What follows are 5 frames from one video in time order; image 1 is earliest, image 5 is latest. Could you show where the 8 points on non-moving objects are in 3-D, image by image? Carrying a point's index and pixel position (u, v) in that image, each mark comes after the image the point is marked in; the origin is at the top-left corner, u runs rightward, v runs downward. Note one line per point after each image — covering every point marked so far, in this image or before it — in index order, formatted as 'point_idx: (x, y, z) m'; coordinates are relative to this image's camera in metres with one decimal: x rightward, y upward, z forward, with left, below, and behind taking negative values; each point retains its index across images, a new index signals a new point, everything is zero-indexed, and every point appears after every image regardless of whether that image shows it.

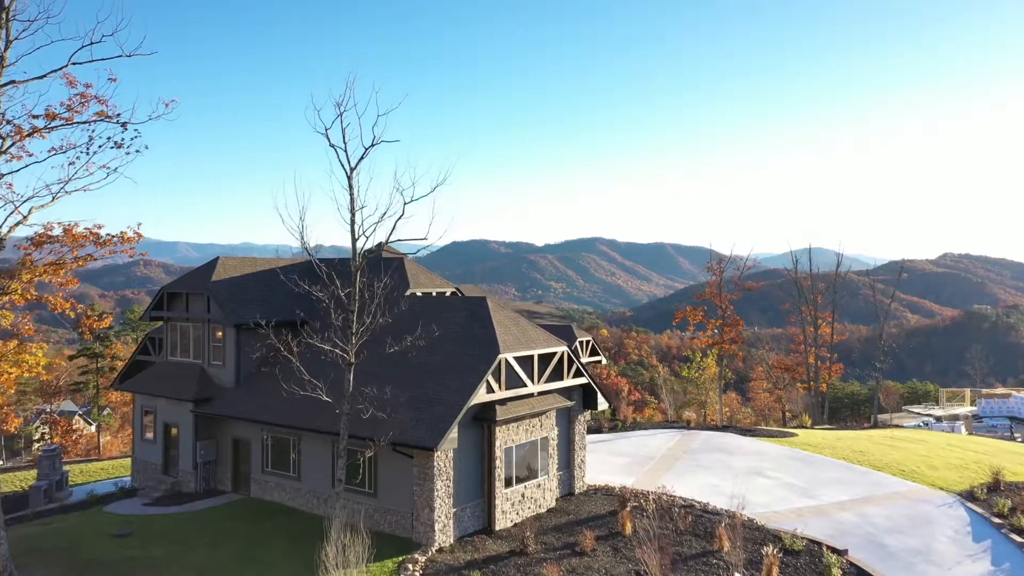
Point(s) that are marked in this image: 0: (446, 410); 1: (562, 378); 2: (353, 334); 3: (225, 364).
0: (-1.2, -2.2, +11.0) m
1: (+1.2, -2.1, +13.7) m
2: (-2.8, -0.8, +10.4) m
3: (-6.7, -1.8, +13.9) m
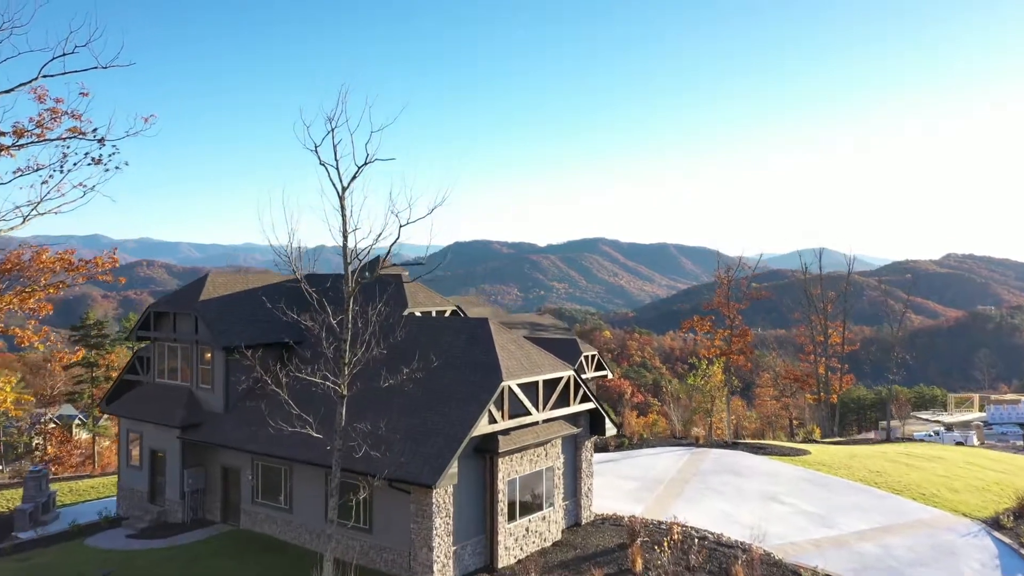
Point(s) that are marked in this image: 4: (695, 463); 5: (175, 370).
0: (-1.2, -2.7, +10.3) m
1: (+1.2, -2.6, +13.0) m
2: (-2.7, -1.3, +9.7) m
3: (-6.6, -2.2, +13.2) m
4: (+6.0, -5.7, +19.3) m
5: (-8.2, -2.0, +14.3) m
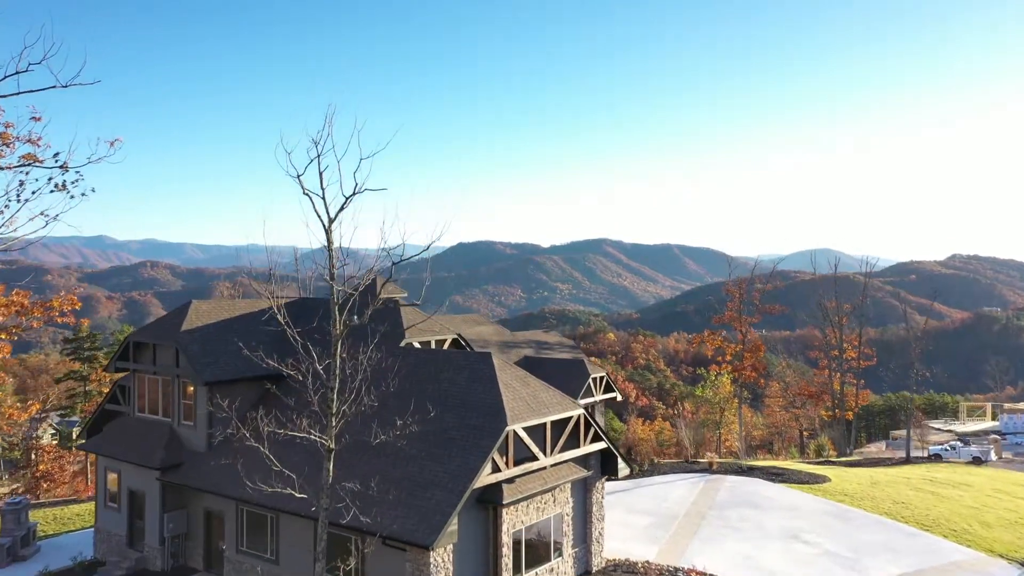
0: (-1.1, -3.3, +9.3) m
1: (+1.3, -3.2, +12.0) m
2: (-2.6, -1.9, +8.7) m
3: (-6.5, -2.8, +12.3) m
4: (+6.1, -6.3, +18.3) m
5: (-8.0, -2.6, +13.4) m
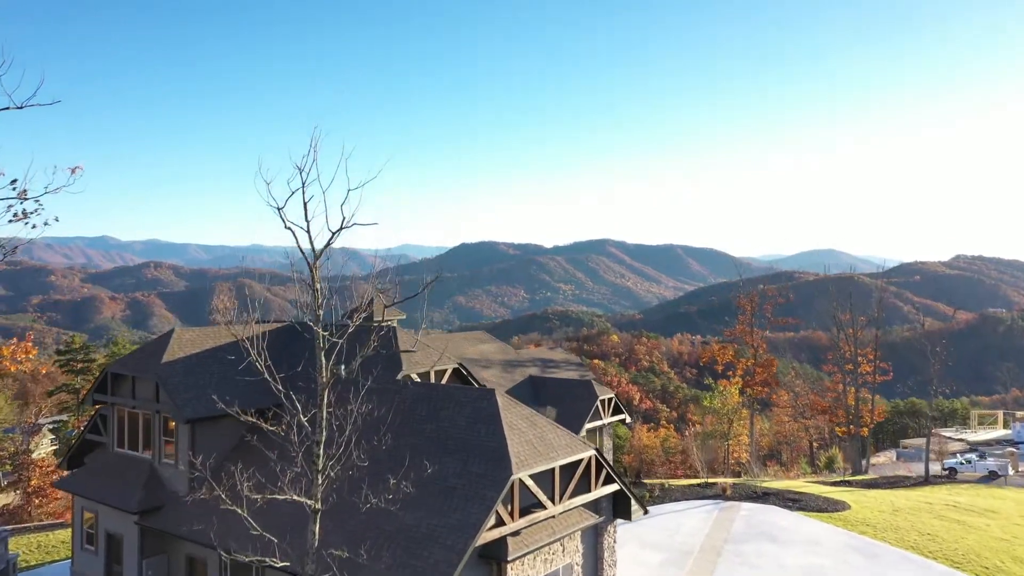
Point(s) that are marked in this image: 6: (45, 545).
0: (-1.0, -3.9, +8.4) m
1: (+1.4, -3.7, +11.1) m
2: (-2.5, -2.4, +7.8) m
3: (-6.4, -3.4, +11.4) m
4: (+6.2, -6.9, +17.3) m
5: (-7.9, -3.1, +12.5) m
6: (-14.9, -8.2, +19.0) m
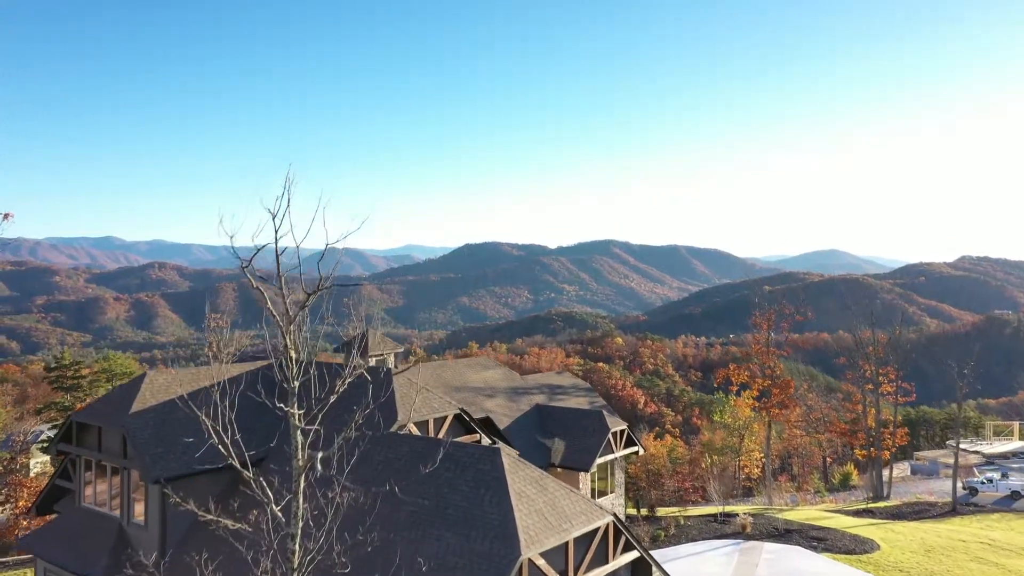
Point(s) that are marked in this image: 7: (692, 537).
0: (-0.9, -4.6, +7.2) m
1: (+1.6, -4.5, +9.9) m
2: (-2.4, -3.2, +6.6) m
3: (-6.3, -4.1, +10.2) m
4: (+6.4, -7.7, +16.1) m
5: (-7.8, -3.9, +11.3) m
6: (-14.7, -8.9, +17.9) m
7: (+5.6, -7.8, +18.7) m
